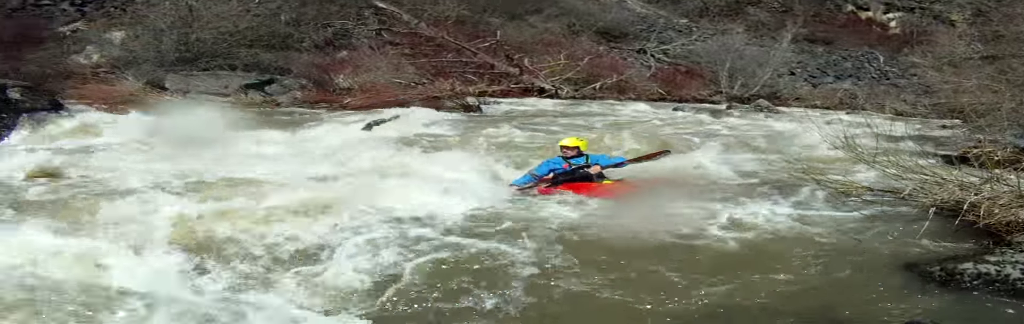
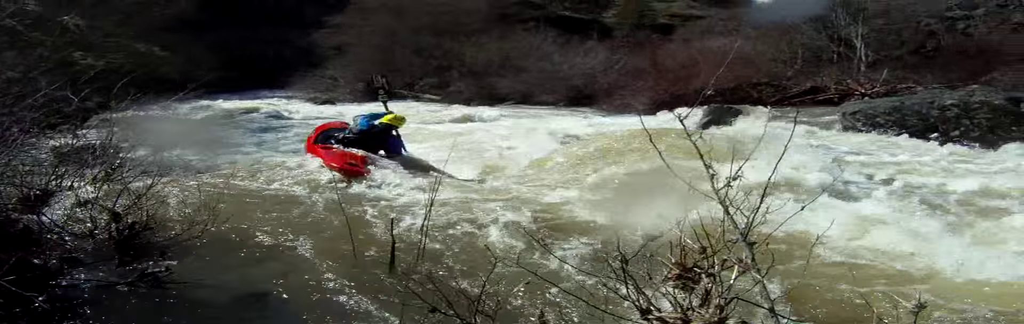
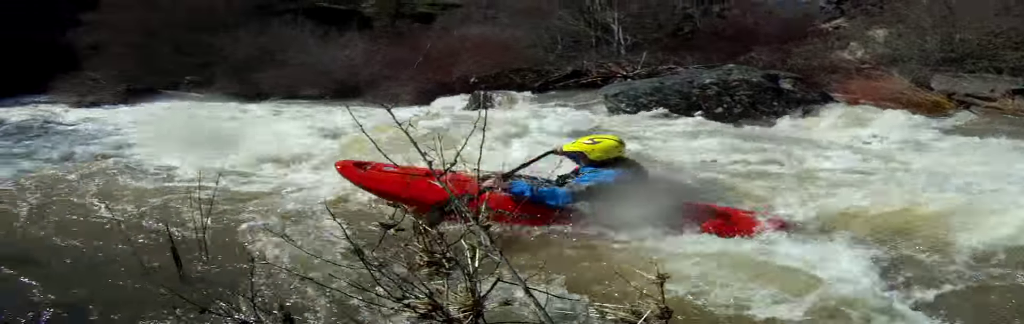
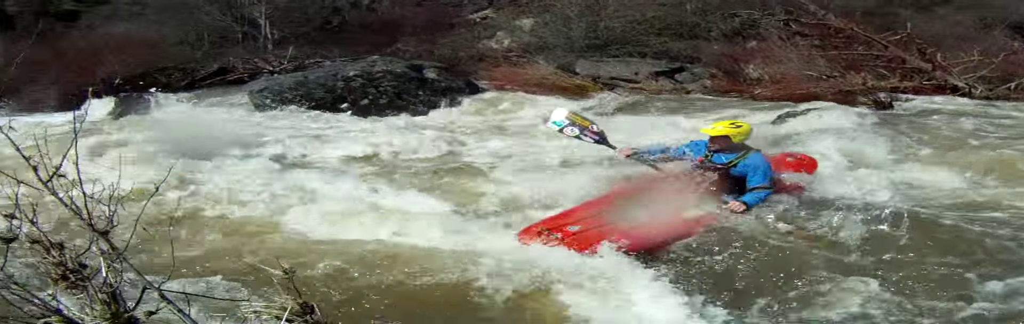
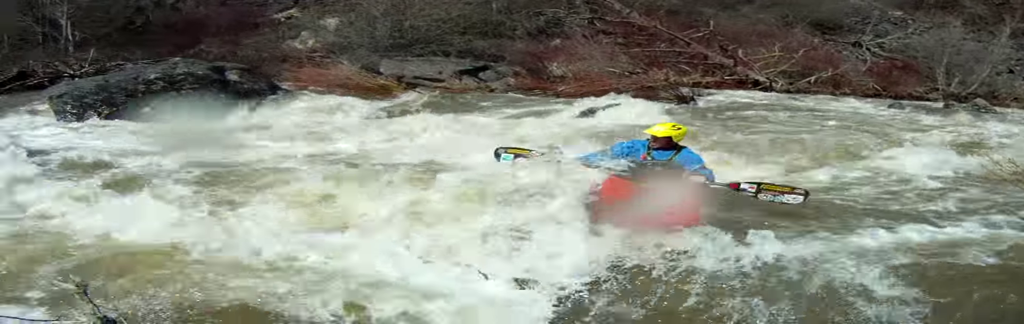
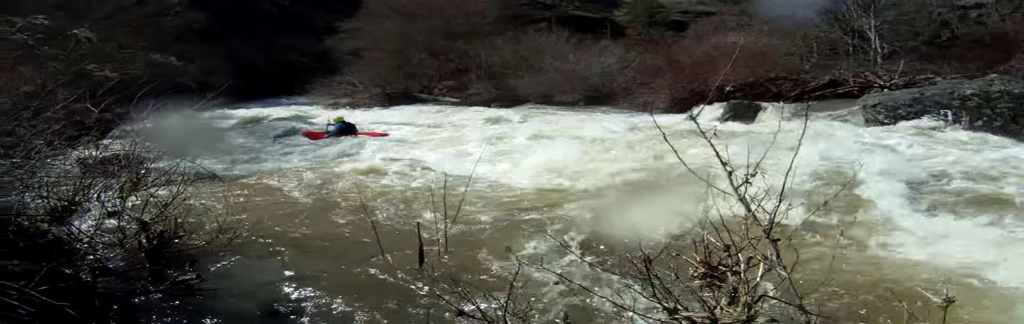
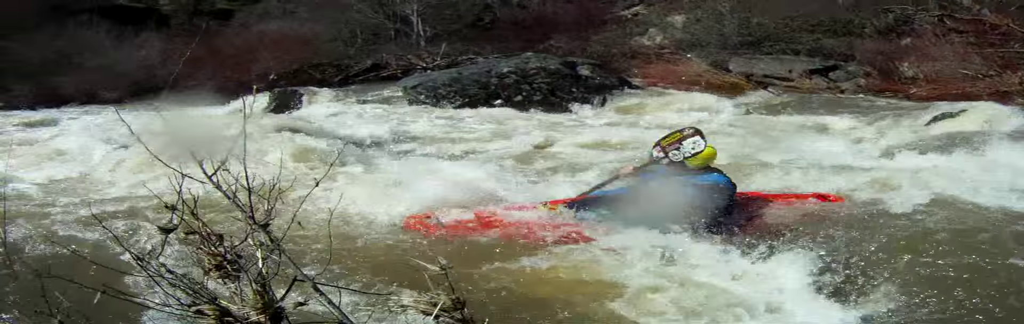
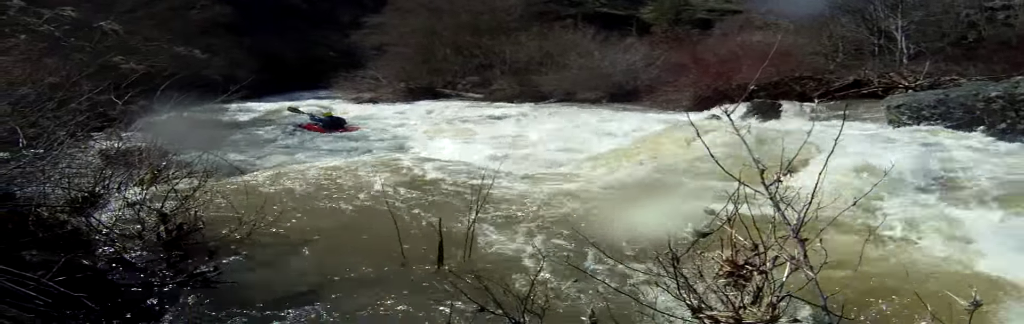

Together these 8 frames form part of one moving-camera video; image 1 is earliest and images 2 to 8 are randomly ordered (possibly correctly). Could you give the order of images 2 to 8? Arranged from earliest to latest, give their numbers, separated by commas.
5, 4, 7, 3, 2, 6, 8
